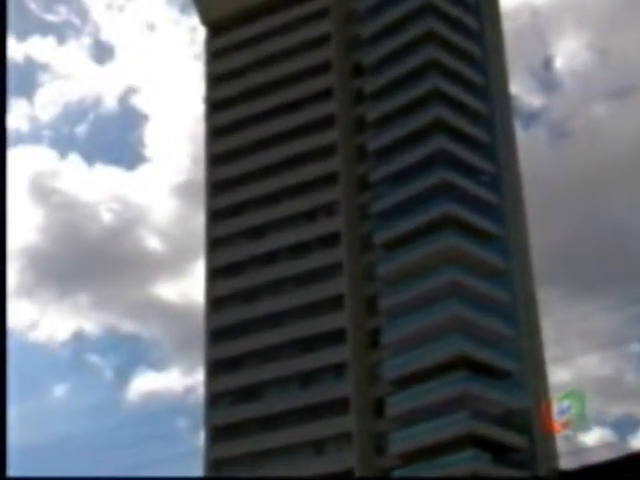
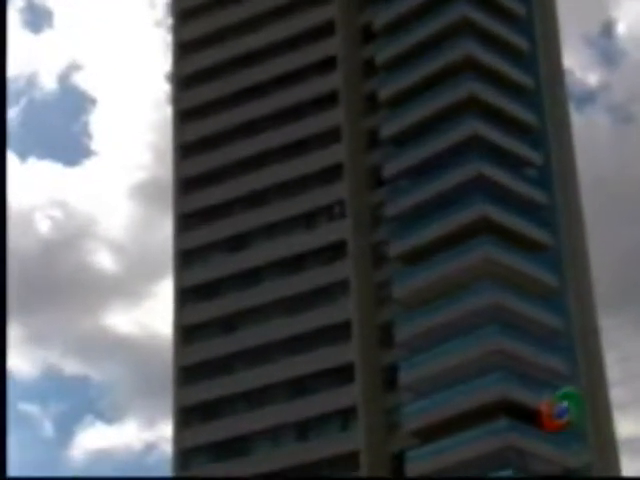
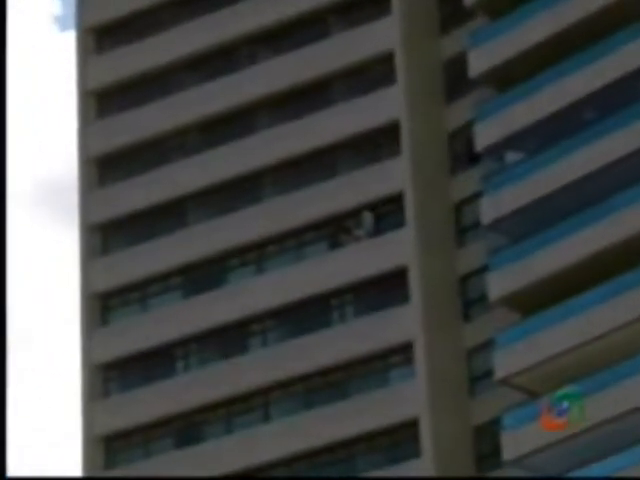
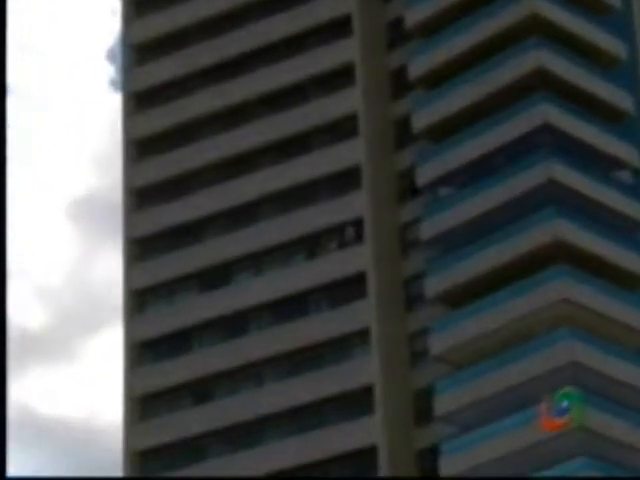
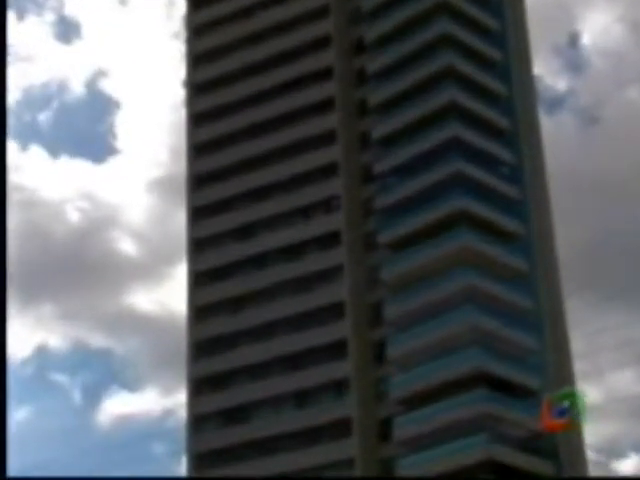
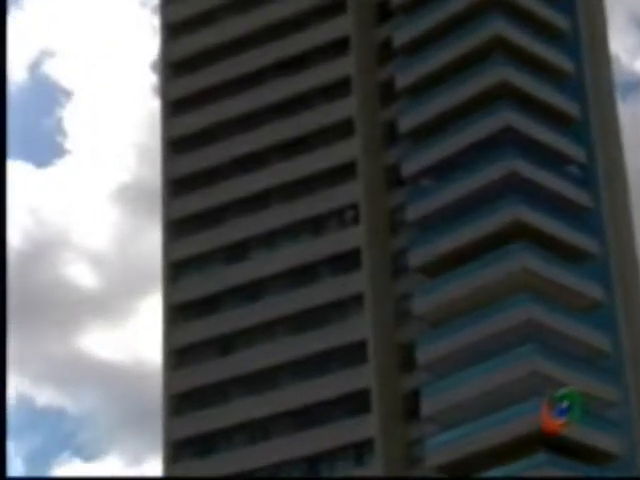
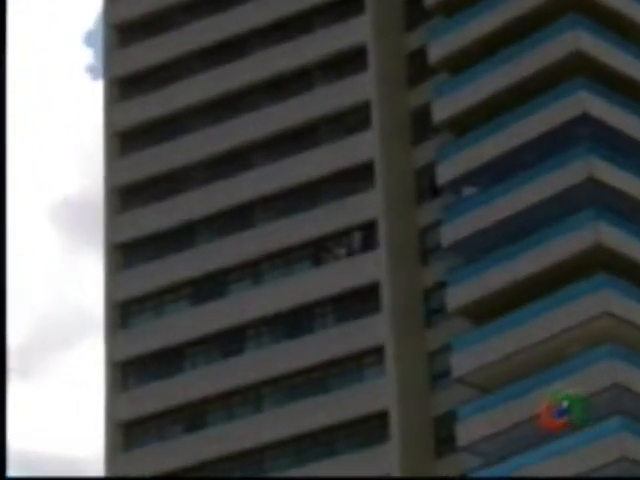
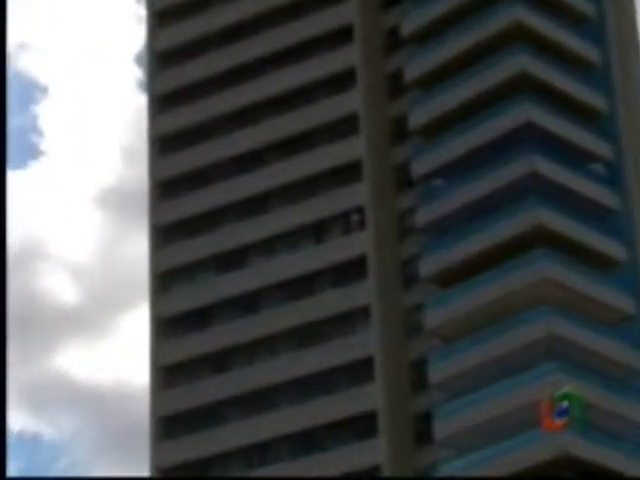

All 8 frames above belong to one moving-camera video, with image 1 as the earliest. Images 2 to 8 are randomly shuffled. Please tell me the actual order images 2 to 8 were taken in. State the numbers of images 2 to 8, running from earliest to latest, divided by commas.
5, 2, 6, 8, 4, 7, 3
